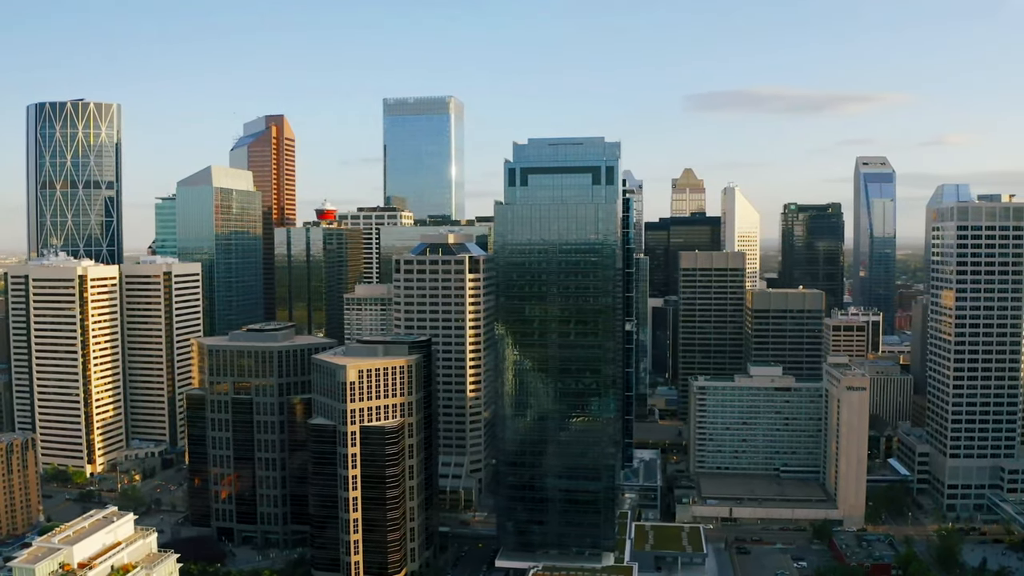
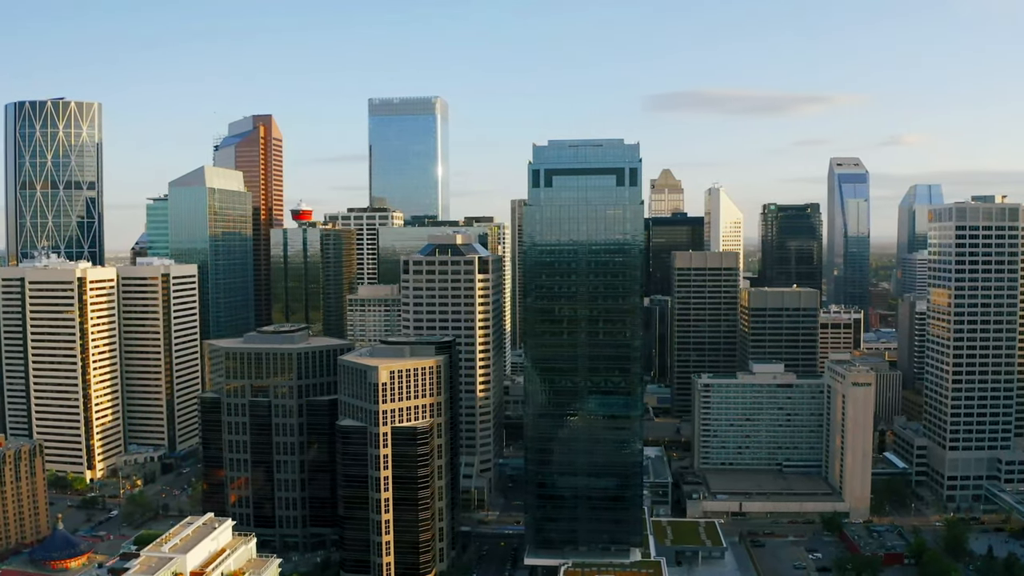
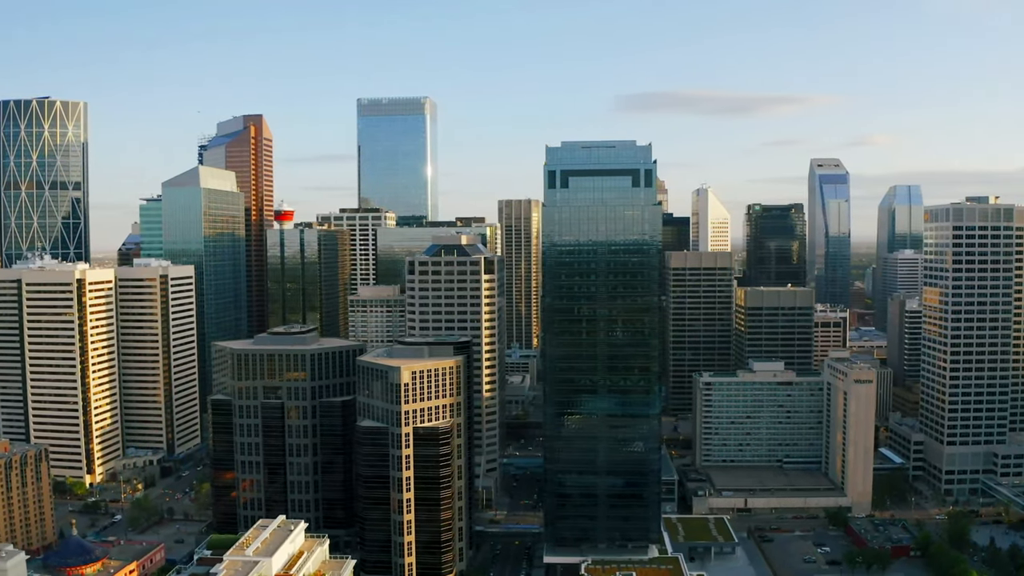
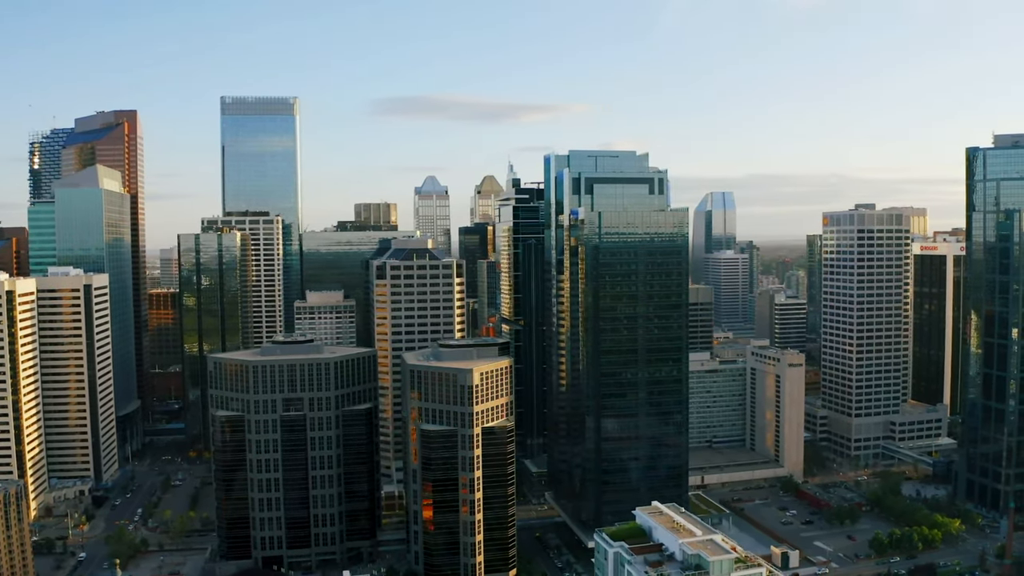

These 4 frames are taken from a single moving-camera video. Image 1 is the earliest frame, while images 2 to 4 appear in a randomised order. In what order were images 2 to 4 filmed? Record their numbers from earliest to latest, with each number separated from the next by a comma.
2, 3, 4
